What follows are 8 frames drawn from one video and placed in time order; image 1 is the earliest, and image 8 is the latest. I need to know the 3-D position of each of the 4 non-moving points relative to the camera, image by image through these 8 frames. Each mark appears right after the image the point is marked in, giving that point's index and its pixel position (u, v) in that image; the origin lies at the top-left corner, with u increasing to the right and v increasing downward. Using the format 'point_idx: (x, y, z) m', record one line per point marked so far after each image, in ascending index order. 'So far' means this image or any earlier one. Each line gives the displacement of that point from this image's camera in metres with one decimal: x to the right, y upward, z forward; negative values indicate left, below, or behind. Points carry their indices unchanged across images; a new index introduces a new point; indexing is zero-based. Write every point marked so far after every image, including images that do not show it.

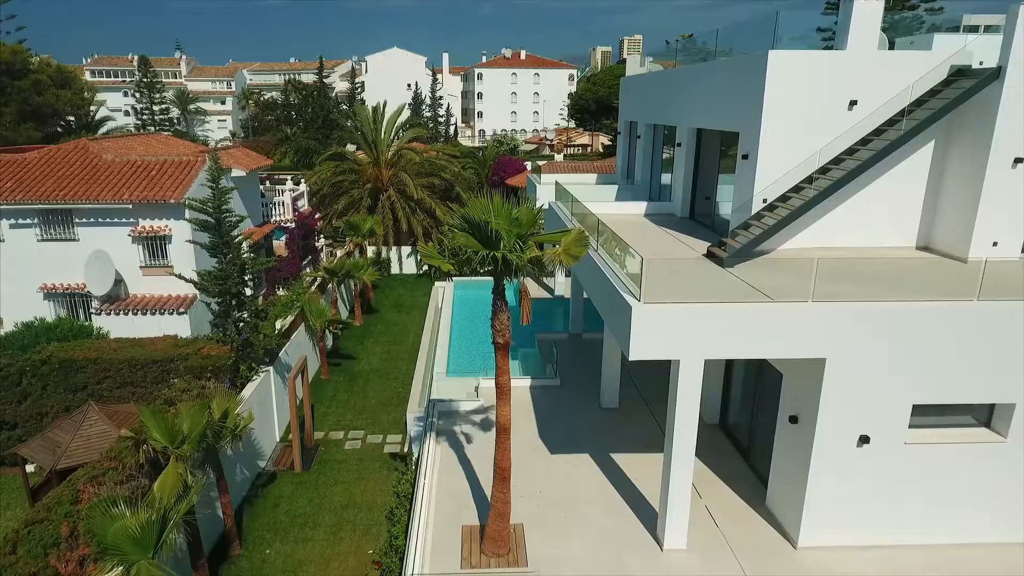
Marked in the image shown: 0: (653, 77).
0: (+4.3, +6.3, +18.1) m
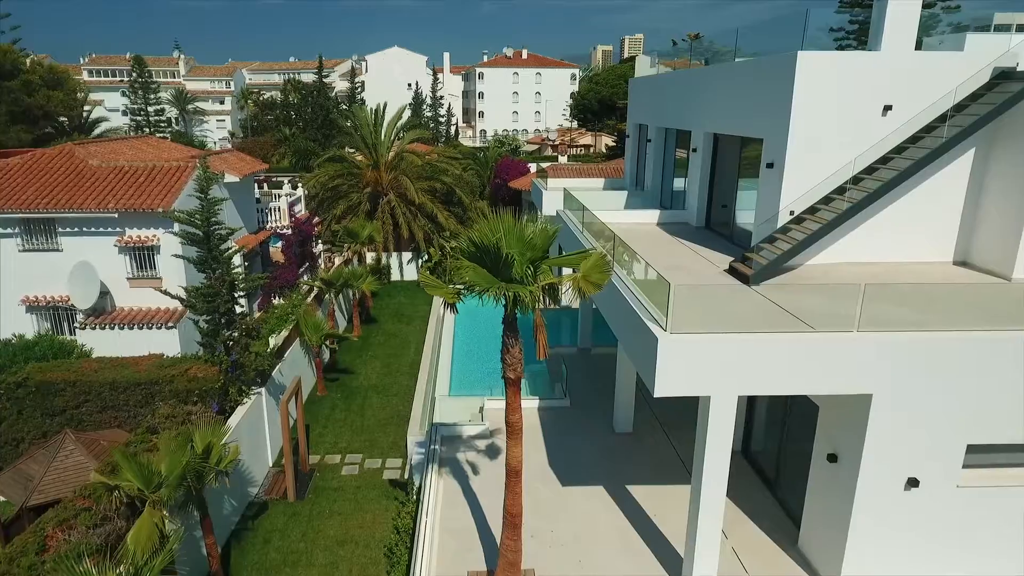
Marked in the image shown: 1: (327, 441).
0: (+4.4, +6.0, +17.3) m
1: (-4.3, -3.5, +13.9) m
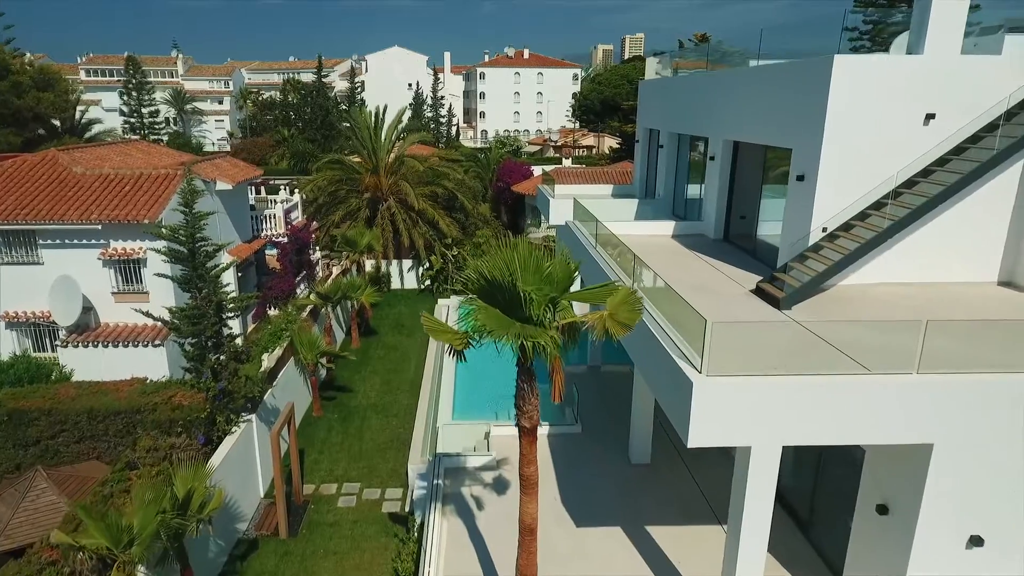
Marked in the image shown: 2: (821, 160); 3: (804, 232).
0: (+4.6, +5.6, +16.5) m
1: (-4.1, -3.9, +13.1) m
2: (+5.0, +2.1, +9.8) m
3: (+5.0, +1.0, +10.4) m
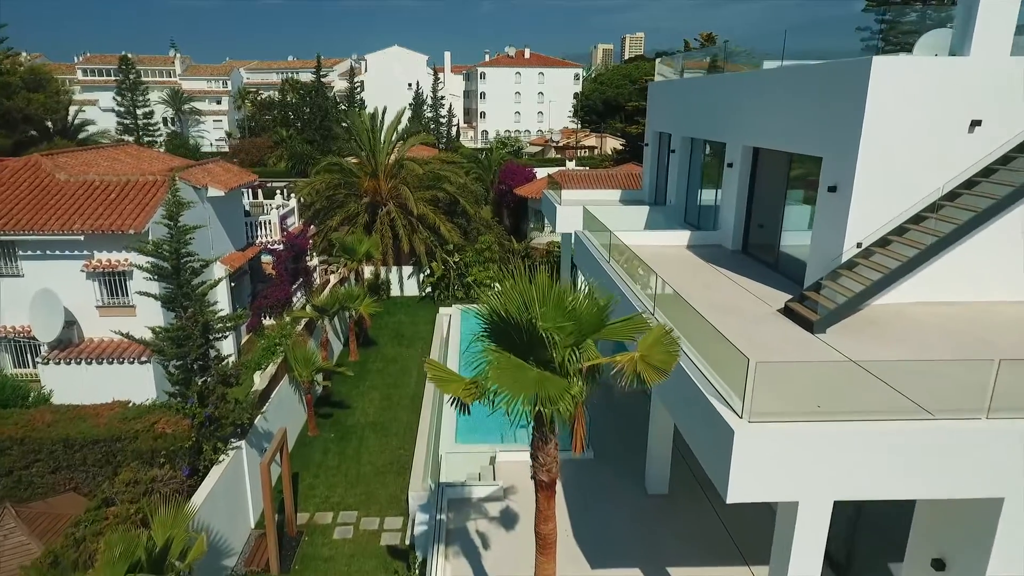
0: (+4.7, +5.3, +15.7) m
1: (-4.0, -4.2, +12.3) m
2: (+5.2, +1.8, +9.1) m
3: (+5.2, +0.6, +9.6) m
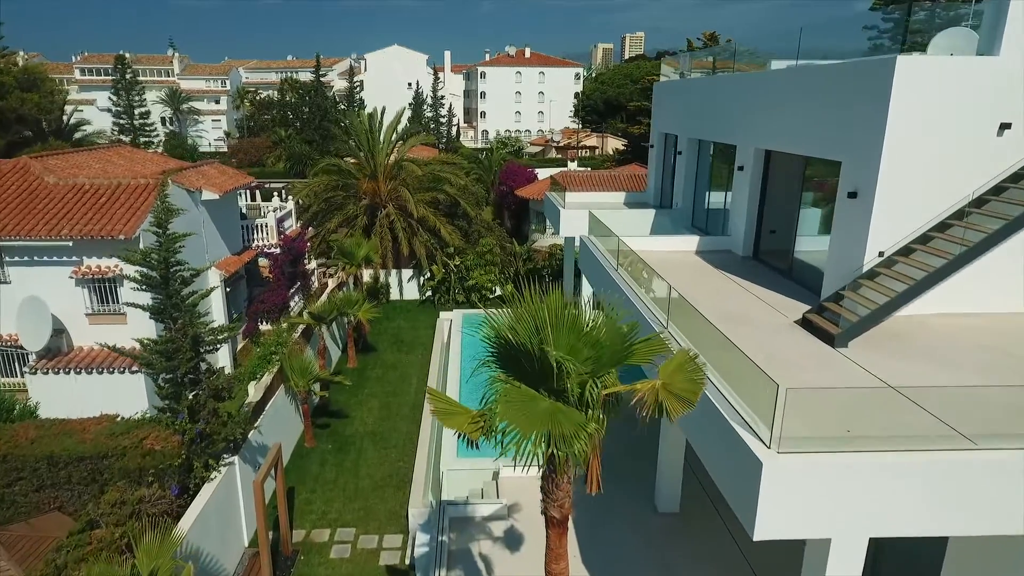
0: (+4.8, +5.2, +15.2) m
1: (-3.9, -4.4, +11.9) m
2: (+5.3, +1.6, +8.6) m
3: (+5.2, +0.5, +9.2) m
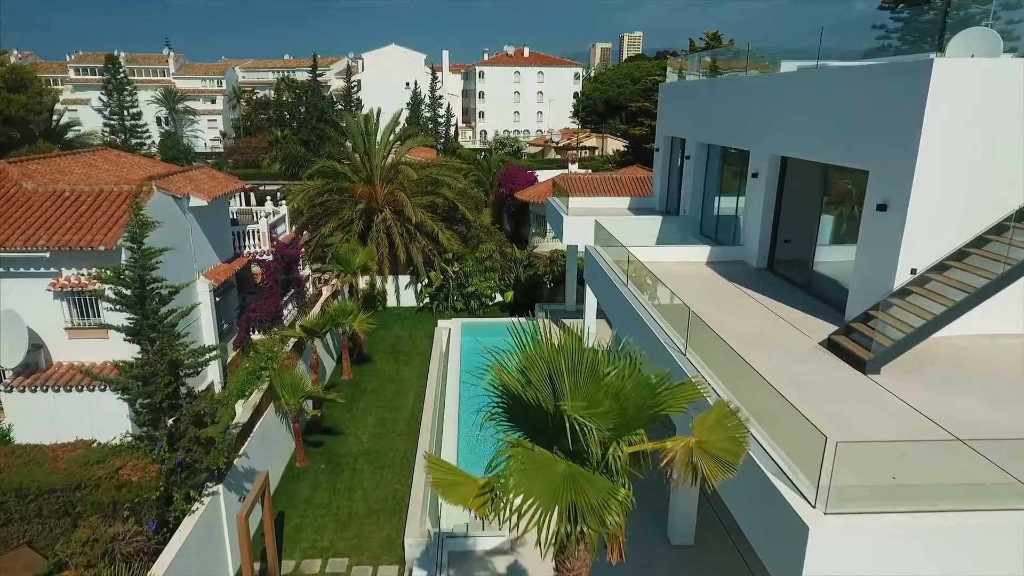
0: (+4.8, +4.9, +14.6) m
1: (-3.8, -4.7, +11.2) m
2: (+5.3, +1.3, +8.0) m
3: (+5.3, +0.2, +8.5) m
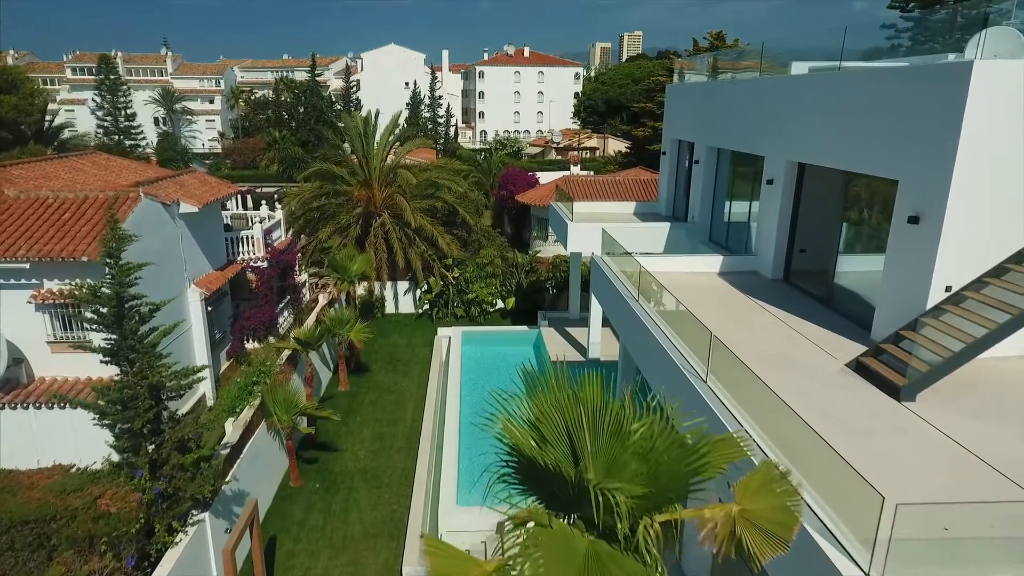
0: (+4.9, +4.7, +14.0) m
1: (-3.8, -4.9, +10.6) m
2: (+5.4, +1.1, +7.4) m
3: (+5.4, 0.0, +8.0) m
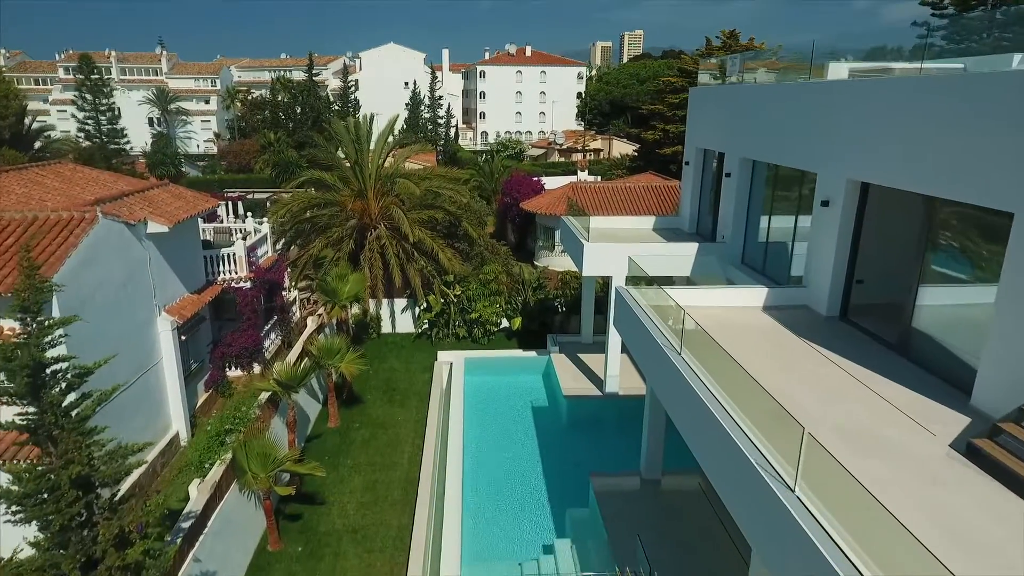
0: (+5.1, +4.0, +12.3) m
1: (-3.6, -5.5, +9.0) m
2: (+5.6, +0.4, +5.7) m
3: (+5.6, -0.7, +6.3) m
